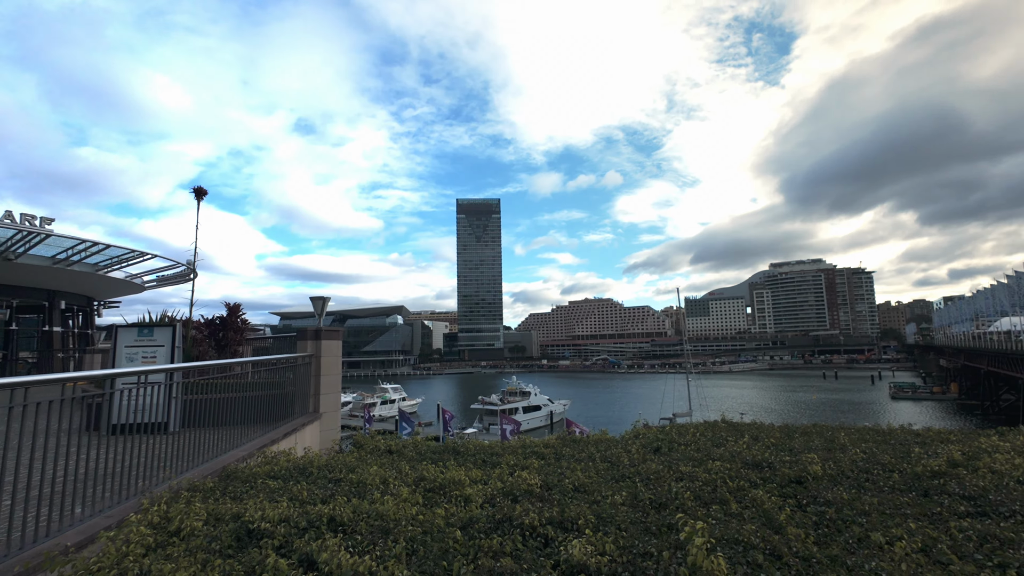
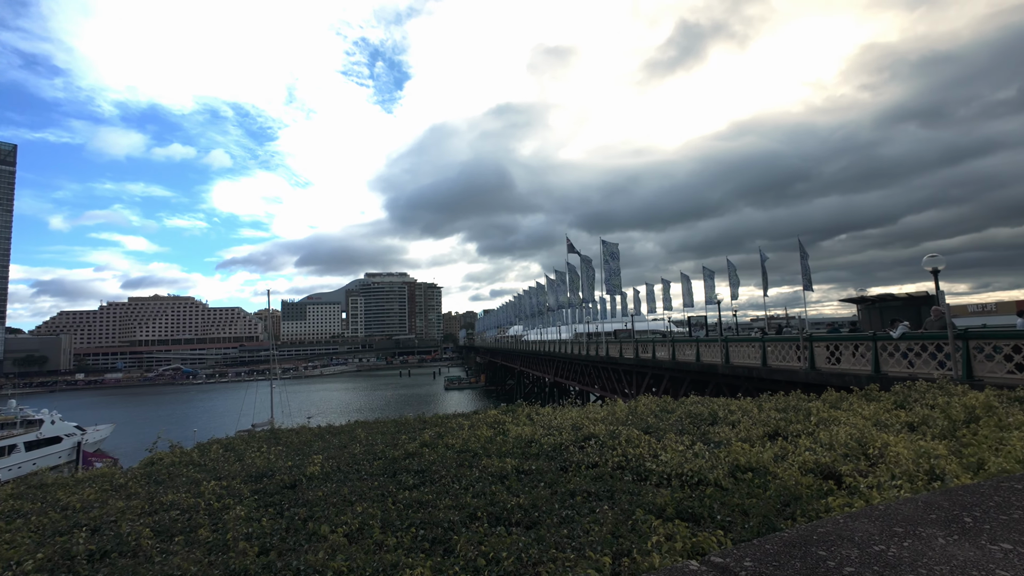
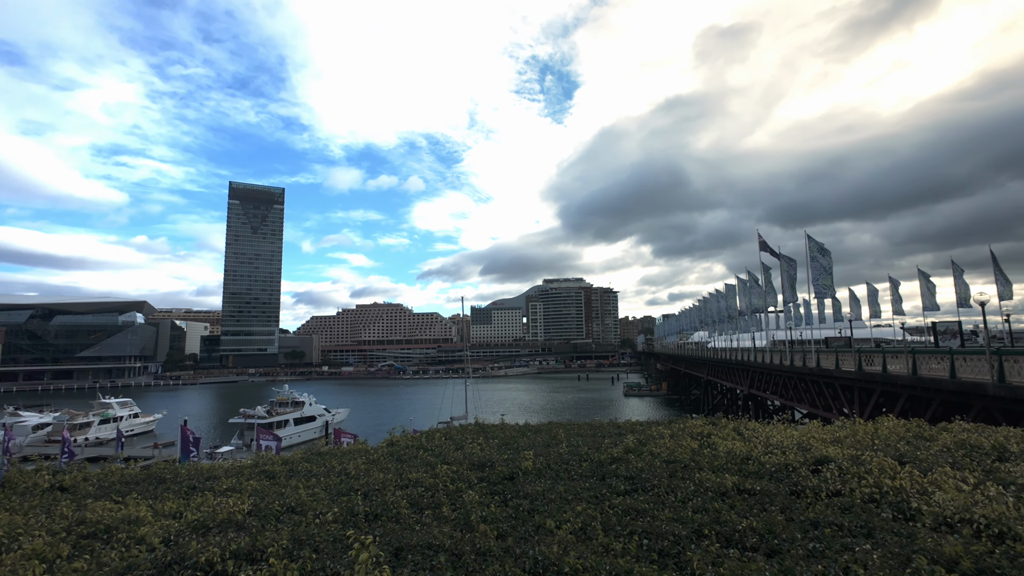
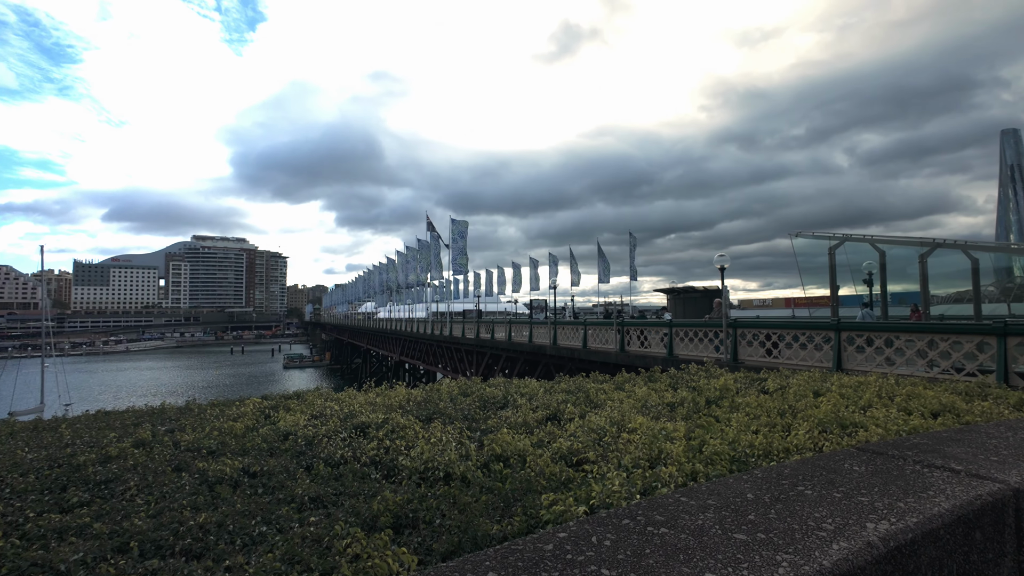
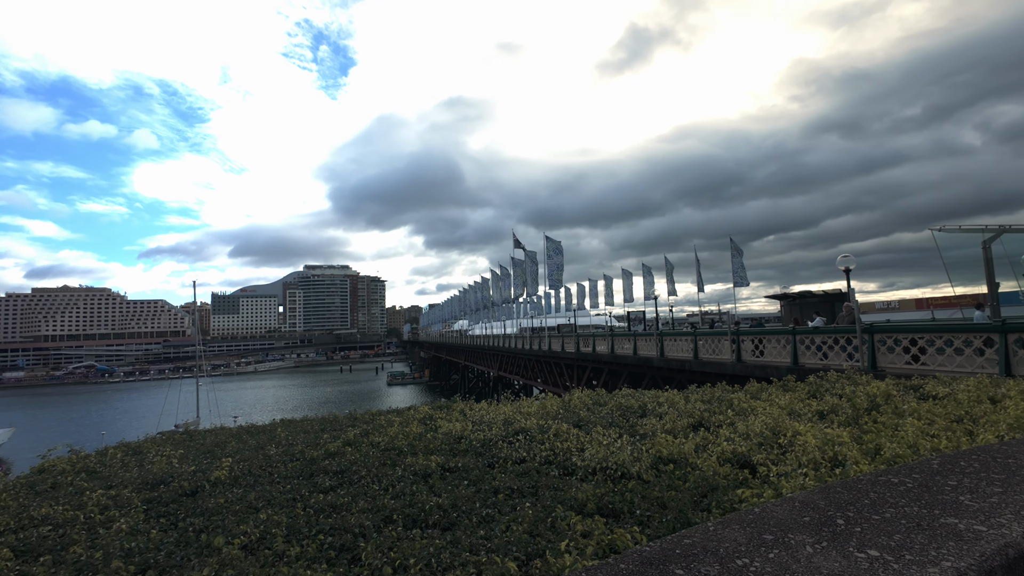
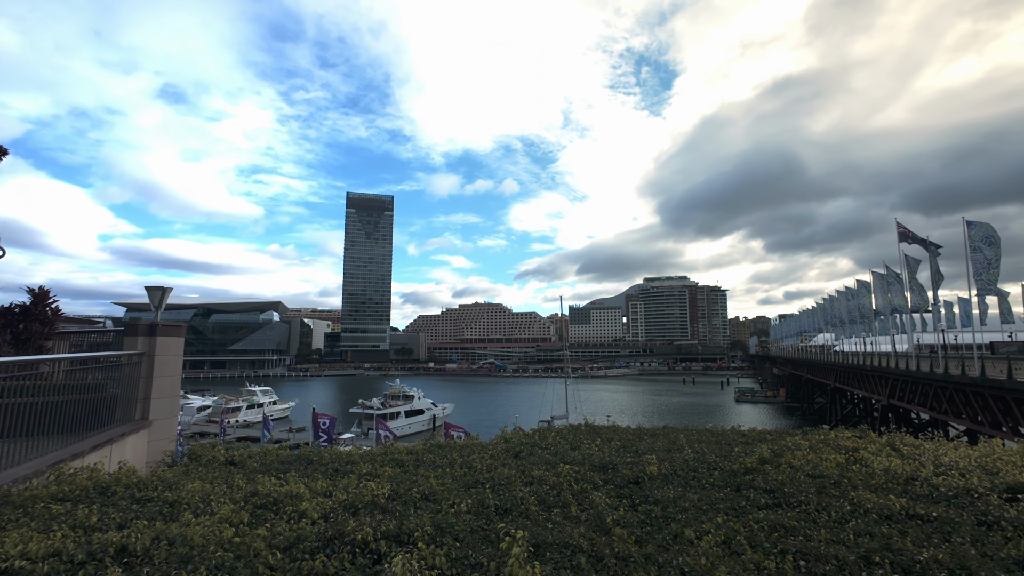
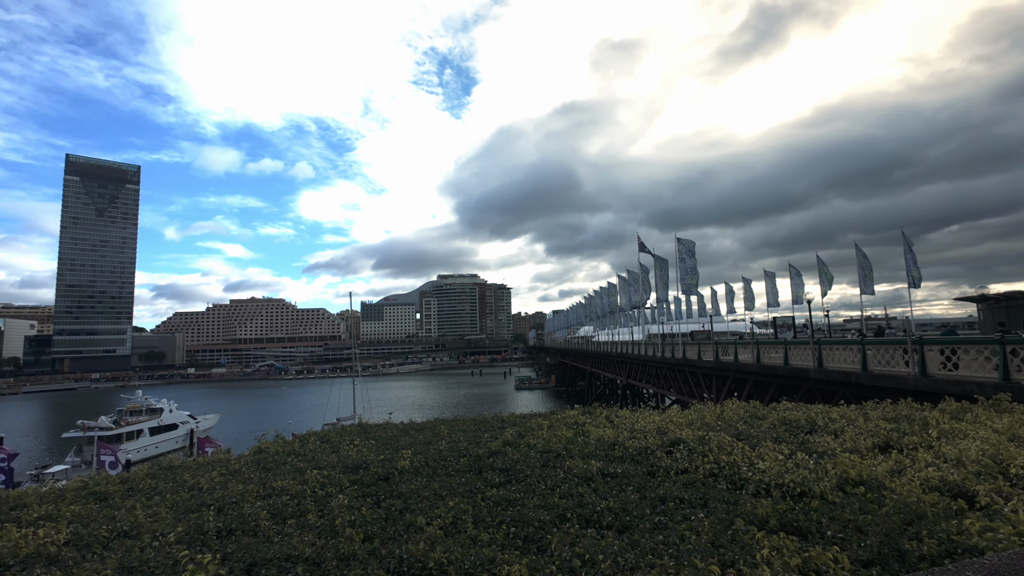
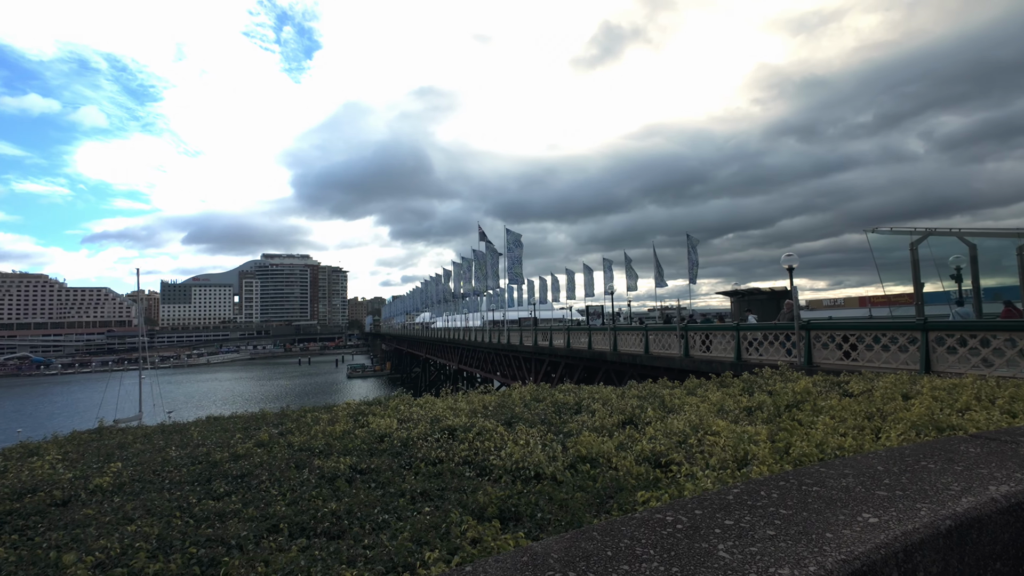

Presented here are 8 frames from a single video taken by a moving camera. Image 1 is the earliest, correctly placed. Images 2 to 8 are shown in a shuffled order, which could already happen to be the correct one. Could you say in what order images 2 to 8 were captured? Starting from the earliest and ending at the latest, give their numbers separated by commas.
6, 3, 7, 2, 5, 8, 4
